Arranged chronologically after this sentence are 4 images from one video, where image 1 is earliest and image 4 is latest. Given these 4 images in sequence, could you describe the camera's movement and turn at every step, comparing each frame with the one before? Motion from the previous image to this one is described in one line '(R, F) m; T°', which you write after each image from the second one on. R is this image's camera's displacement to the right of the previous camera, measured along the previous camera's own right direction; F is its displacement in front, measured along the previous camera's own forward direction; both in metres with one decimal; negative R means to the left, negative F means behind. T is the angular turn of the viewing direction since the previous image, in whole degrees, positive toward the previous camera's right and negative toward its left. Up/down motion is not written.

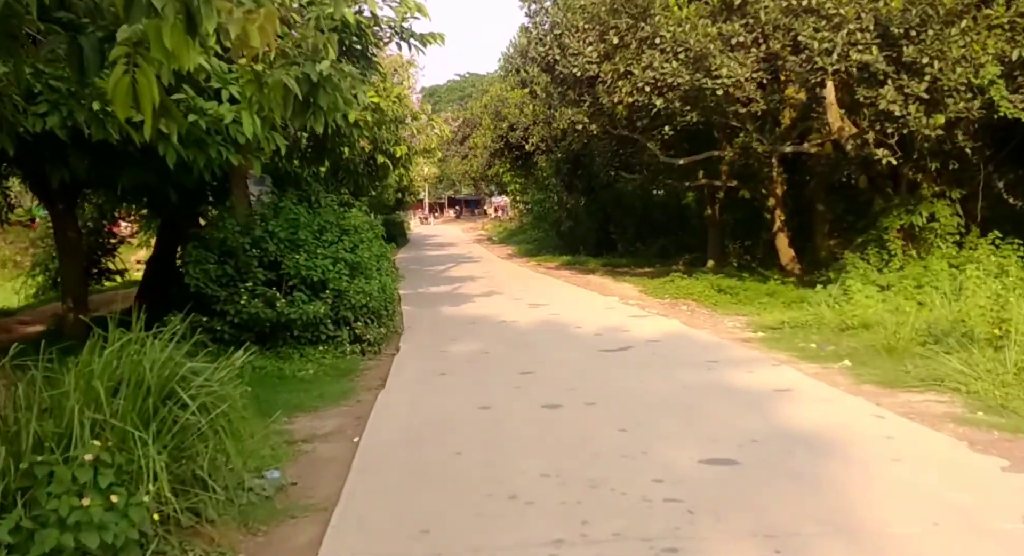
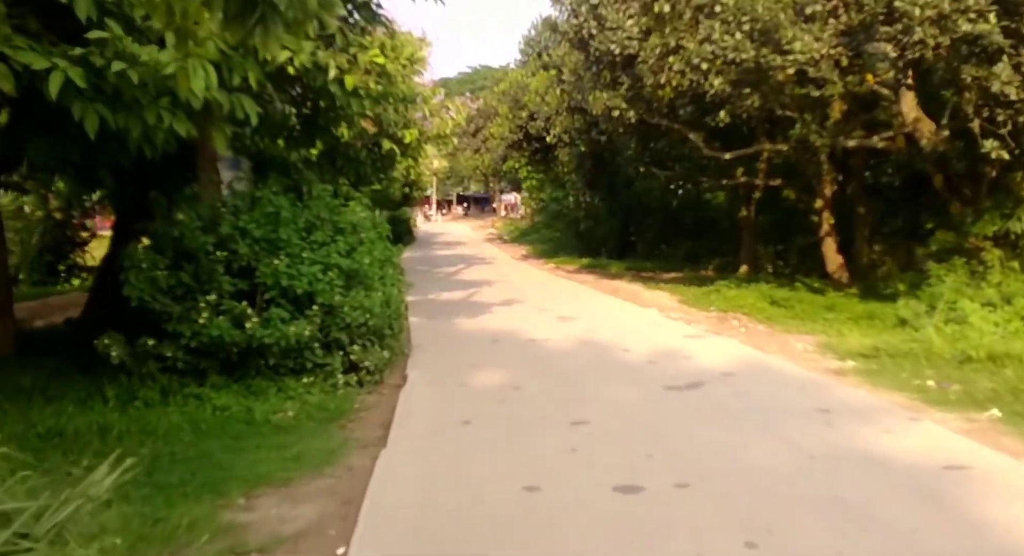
(-0.2, +2.0) m; 0°
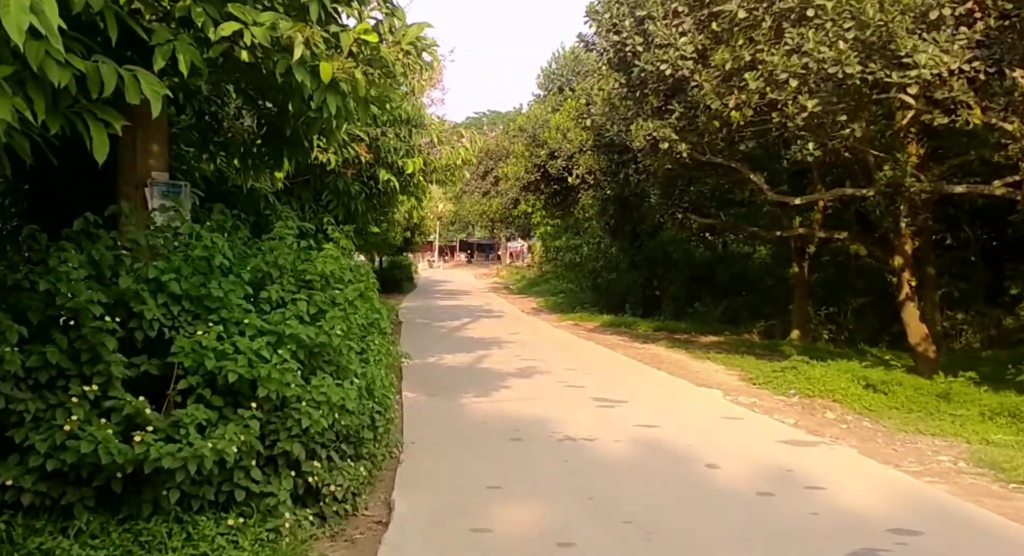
(-0.2, +2.8) m; -1°
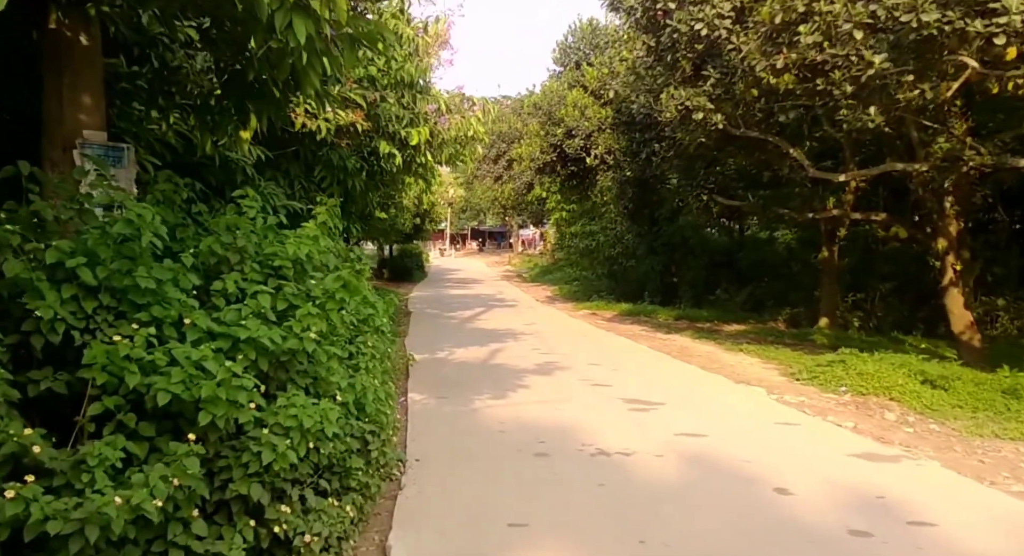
(-0.1, +1.3) m; -1°
